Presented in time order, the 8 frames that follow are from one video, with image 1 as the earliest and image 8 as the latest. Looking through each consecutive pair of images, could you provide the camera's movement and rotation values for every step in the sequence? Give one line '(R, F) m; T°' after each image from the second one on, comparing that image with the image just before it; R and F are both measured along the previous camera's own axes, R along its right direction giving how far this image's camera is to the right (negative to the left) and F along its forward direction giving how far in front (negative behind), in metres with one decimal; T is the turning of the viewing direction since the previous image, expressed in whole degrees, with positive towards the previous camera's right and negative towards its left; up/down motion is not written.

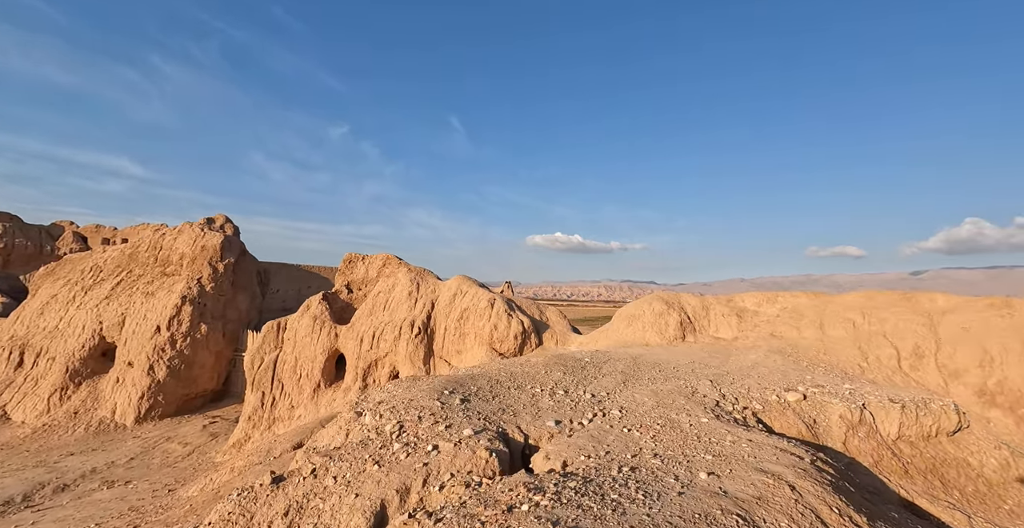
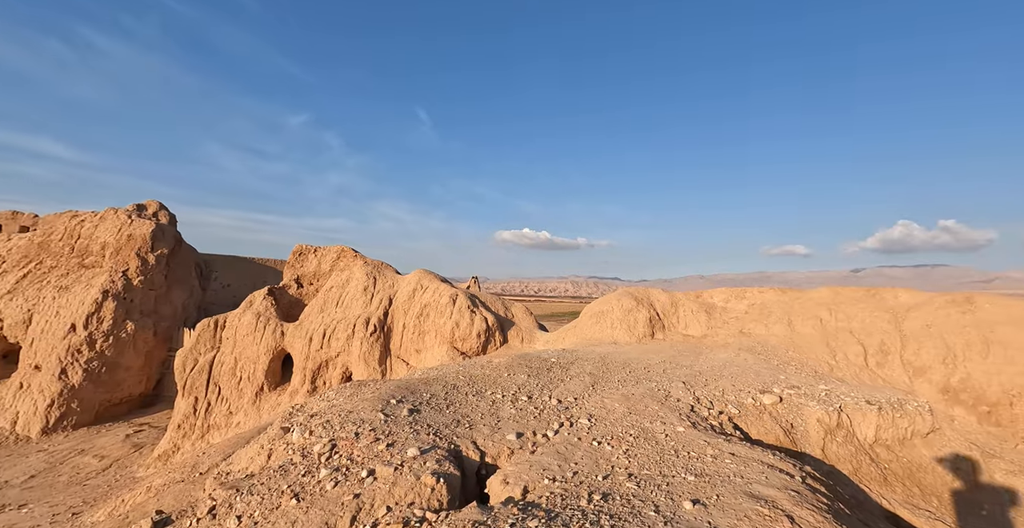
(+0.2, +0.9) m; +4°
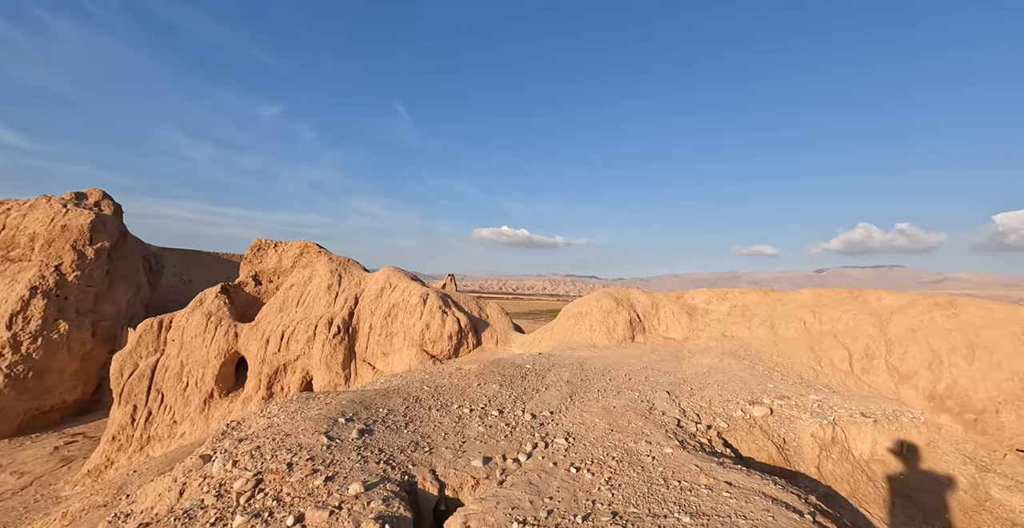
(+0.1, +0.8) m; +3°
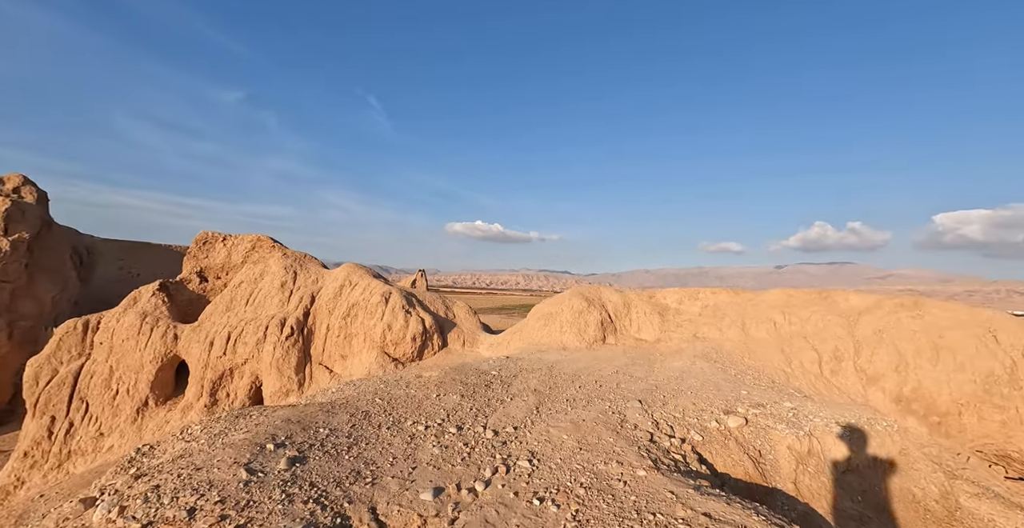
(+0.2, +0.7) m; +4°
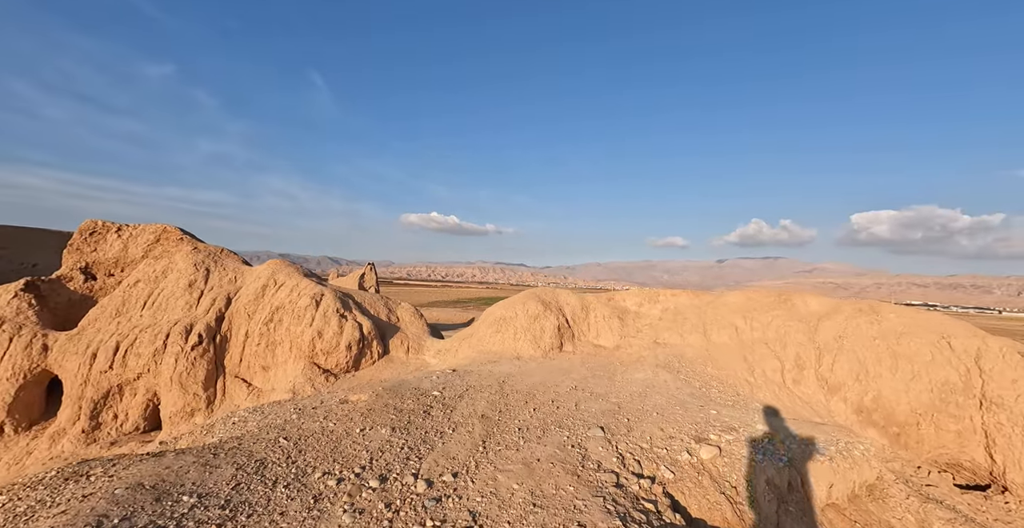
(+0.2, +1.2) m; +6°
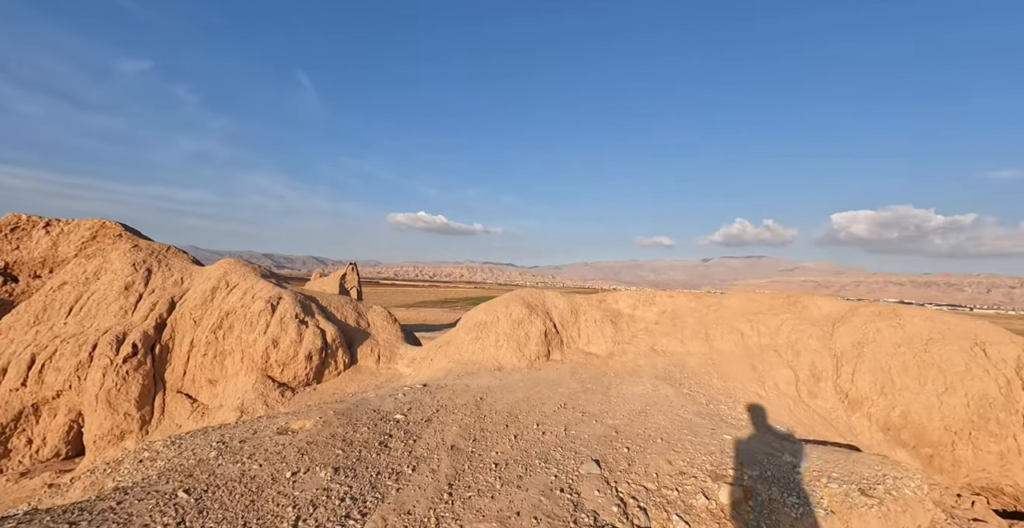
(+0.2, +1.3) m; +2°
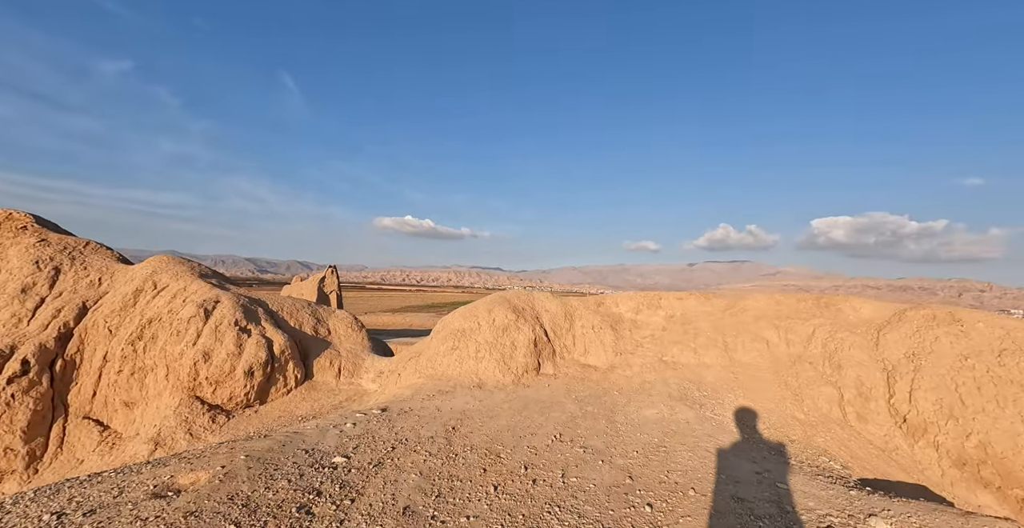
(+0.1, +1.7) m; +2°
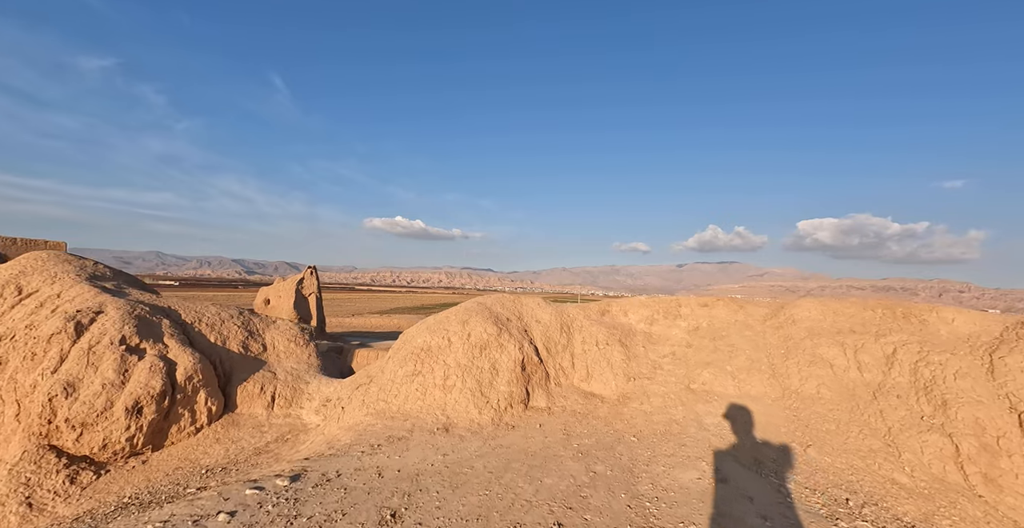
(+0.2, +2.3) m; +1°
